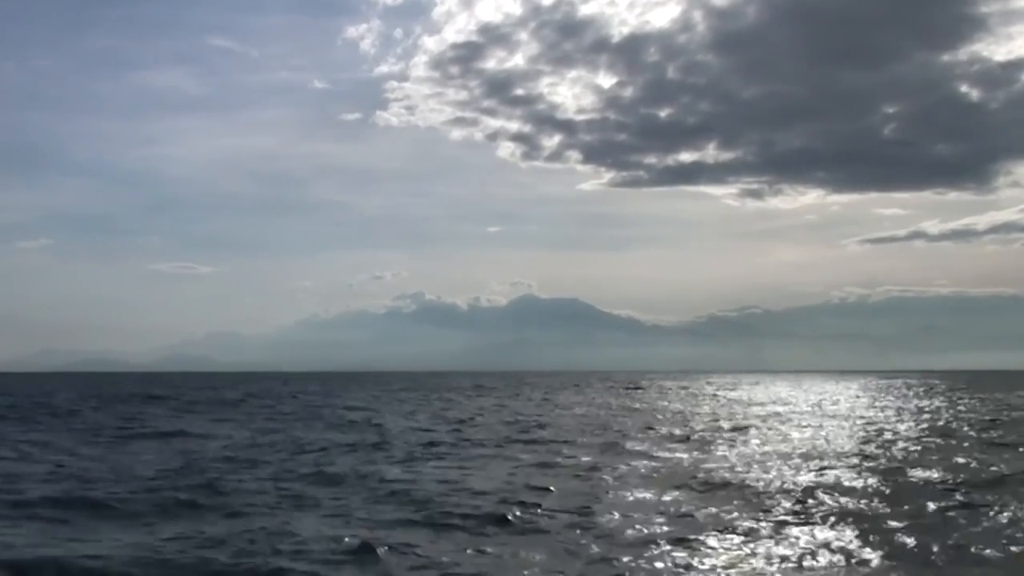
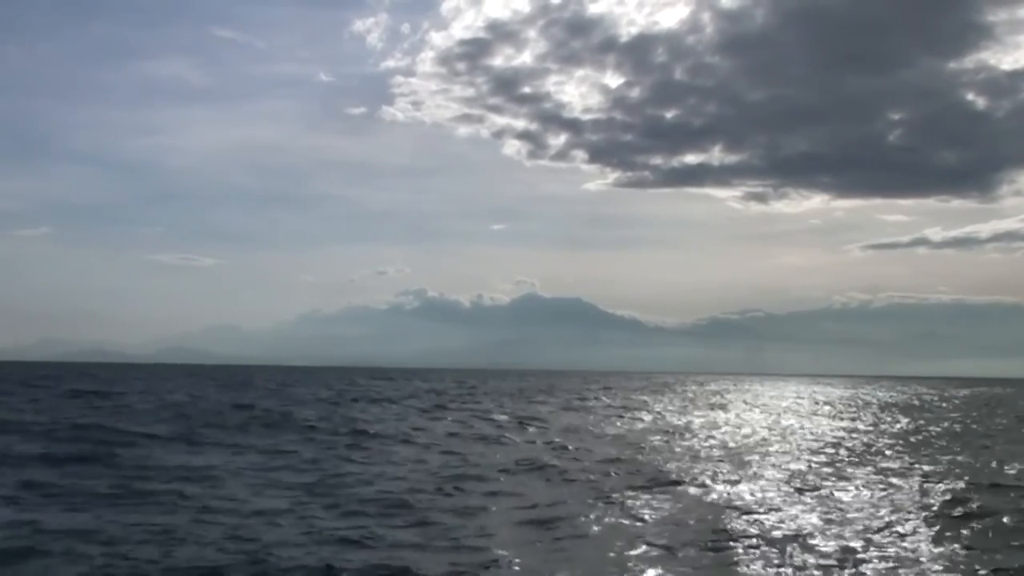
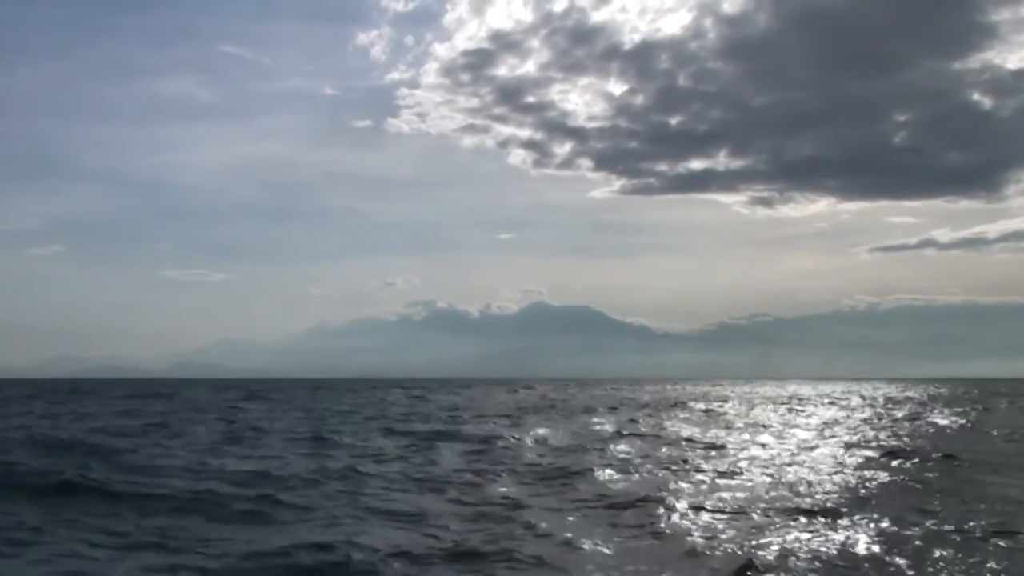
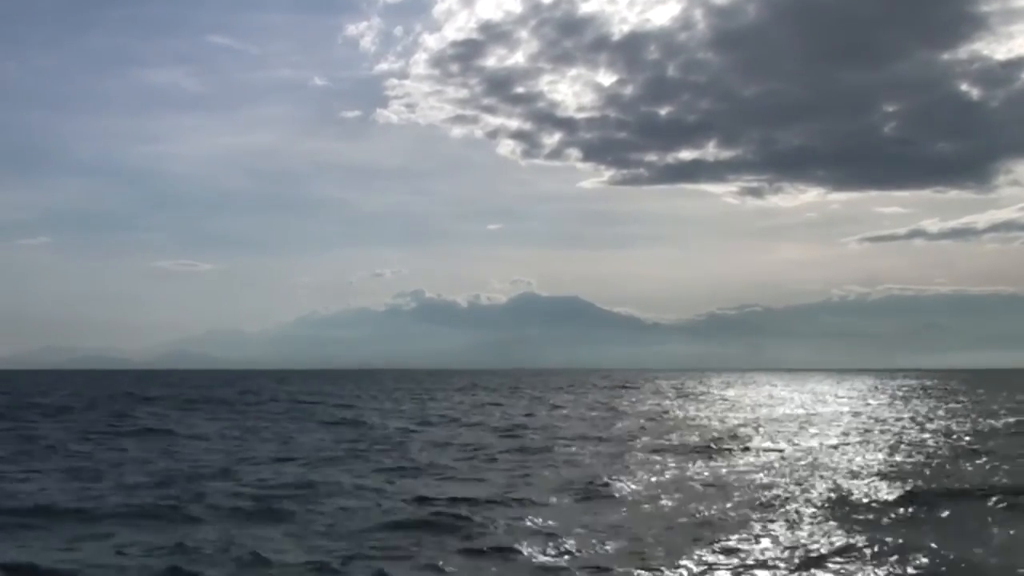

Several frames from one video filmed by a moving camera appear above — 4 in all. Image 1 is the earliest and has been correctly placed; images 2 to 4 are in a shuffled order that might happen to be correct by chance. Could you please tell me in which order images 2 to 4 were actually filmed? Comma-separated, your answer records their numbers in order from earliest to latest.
4, 2, 3
